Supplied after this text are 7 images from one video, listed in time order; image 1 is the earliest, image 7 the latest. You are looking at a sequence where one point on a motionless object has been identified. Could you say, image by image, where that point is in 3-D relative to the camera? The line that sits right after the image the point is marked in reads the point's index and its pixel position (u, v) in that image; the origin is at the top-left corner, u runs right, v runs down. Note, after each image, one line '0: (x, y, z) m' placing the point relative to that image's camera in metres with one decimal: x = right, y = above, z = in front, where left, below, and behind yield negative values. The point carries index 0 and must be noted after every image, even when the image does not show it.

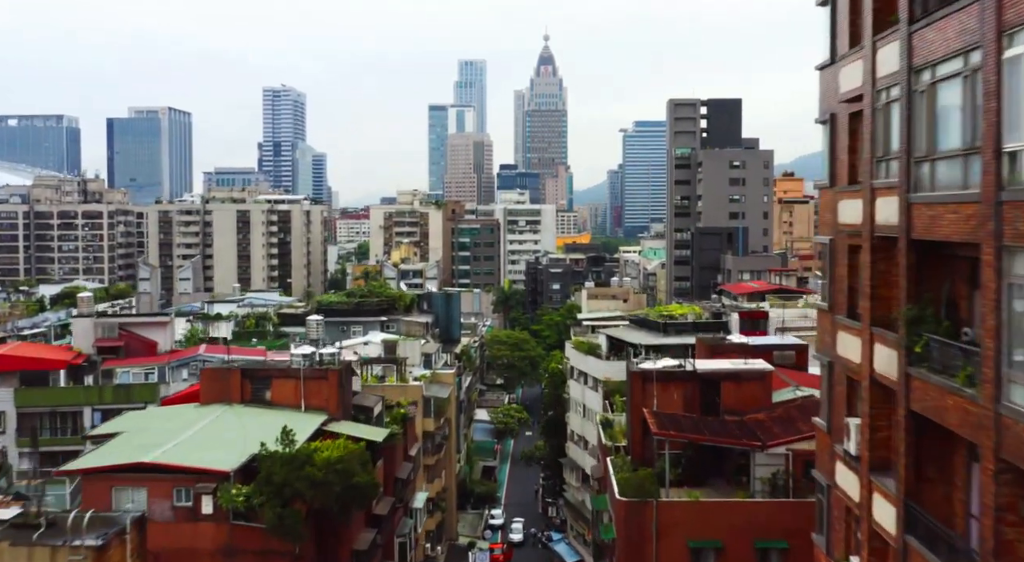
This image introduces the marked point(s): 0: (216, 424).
0: (-5.8, -2.8, +17.4) m
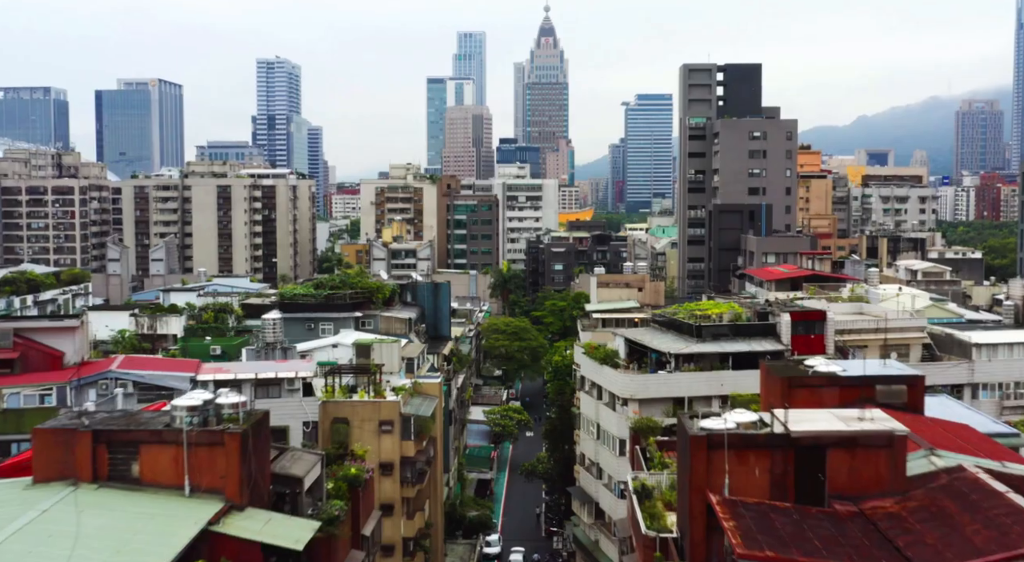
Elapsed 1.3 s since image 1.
0: (-5.9, -3.0, +11.1) m
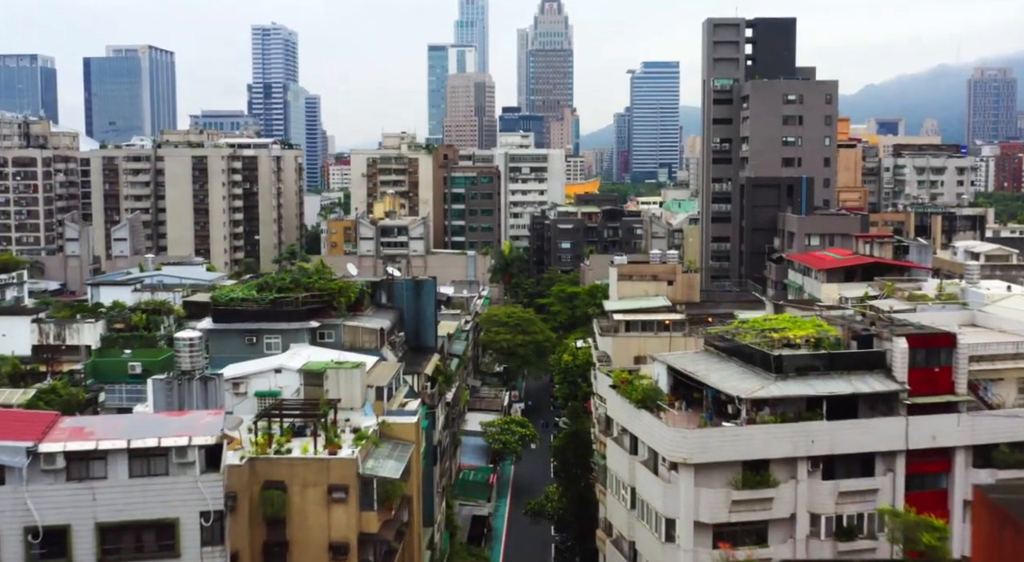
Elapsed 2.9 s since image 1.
0: (-6.0, -3.8, +3.2) m
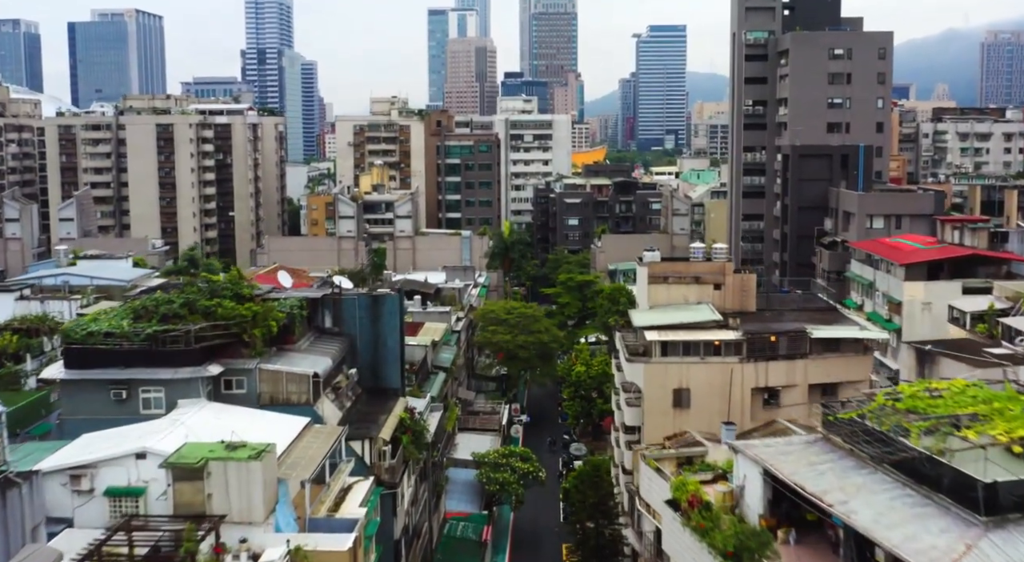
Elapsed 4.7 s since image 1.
0: (-6.1, -5.1, -5.3) m
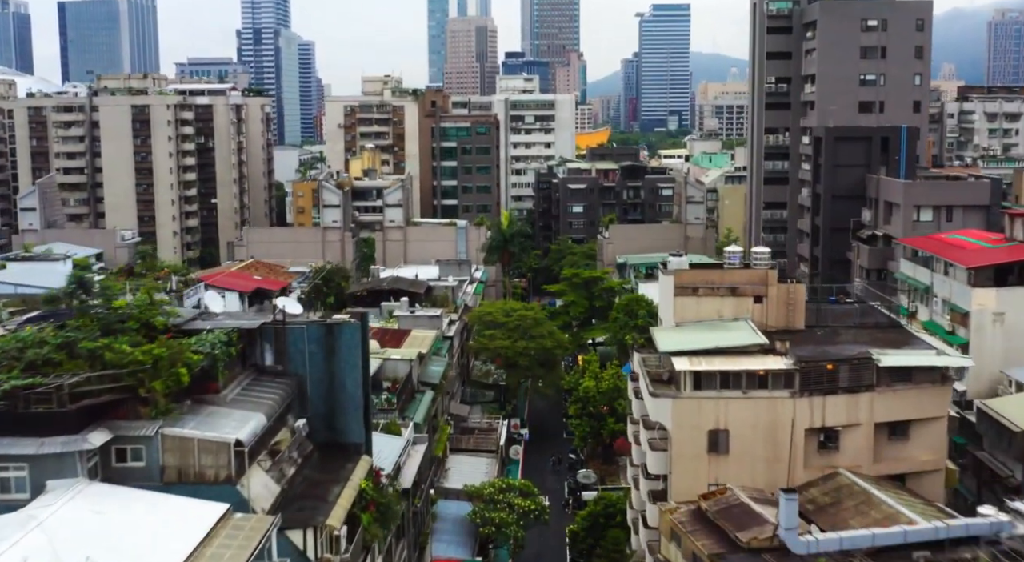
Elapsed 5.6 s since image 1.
0: (-6.3, -6.1, -10.1) m
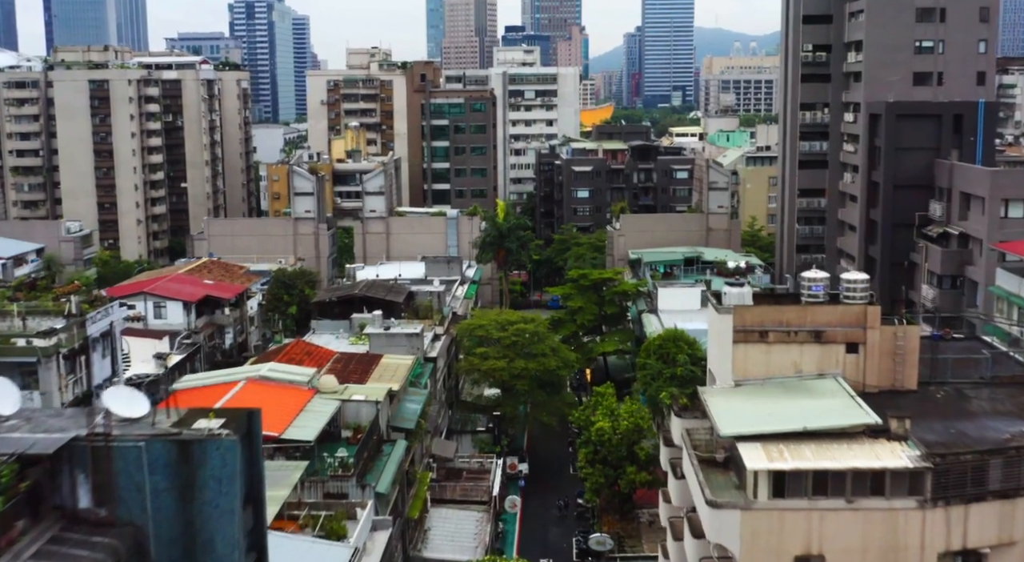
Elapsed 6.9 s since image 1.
0: (-6.5, -7.8, -16.7) m
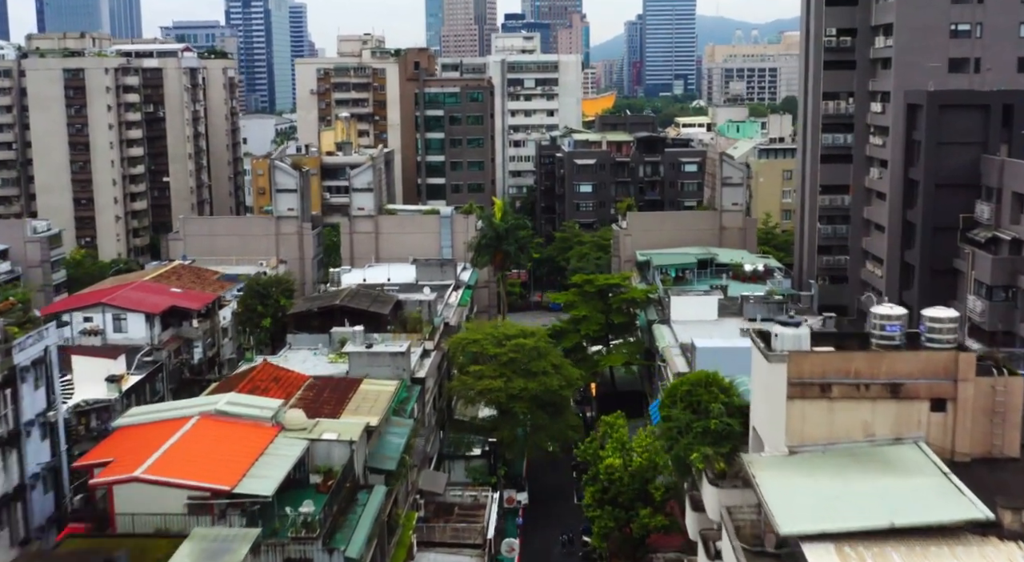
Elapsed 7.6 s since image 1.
0: (-6.6, -8.7, -20.1) m
